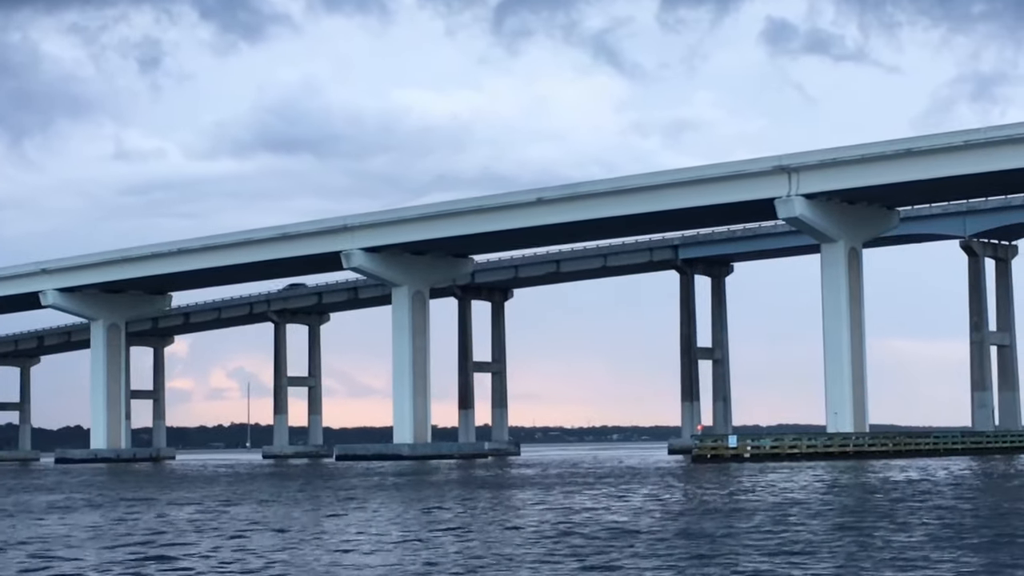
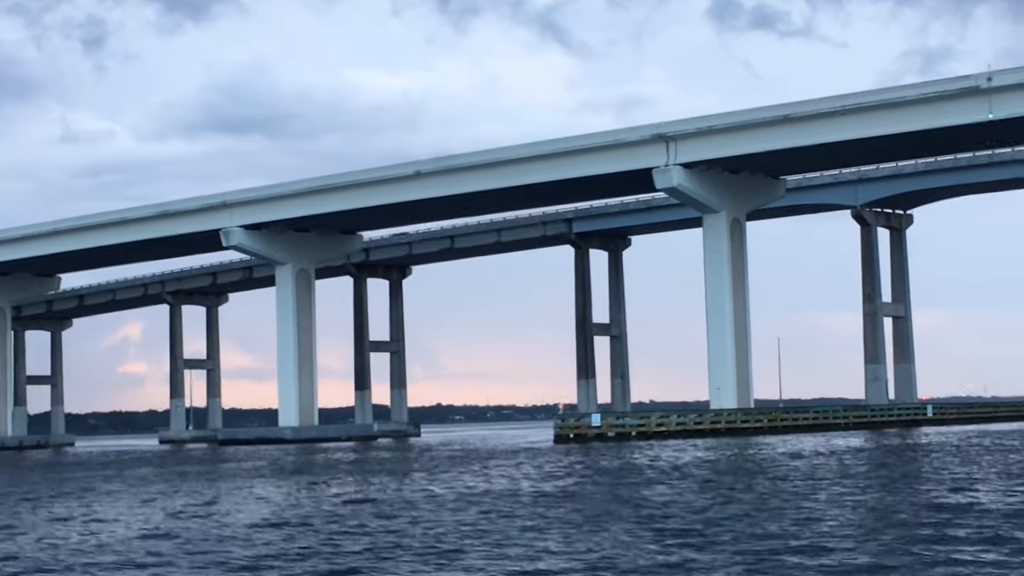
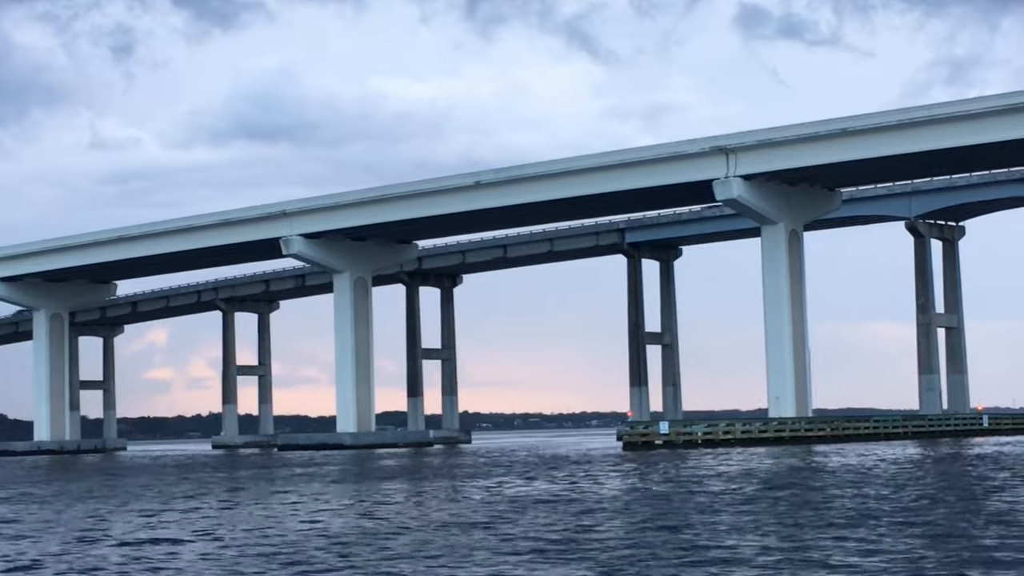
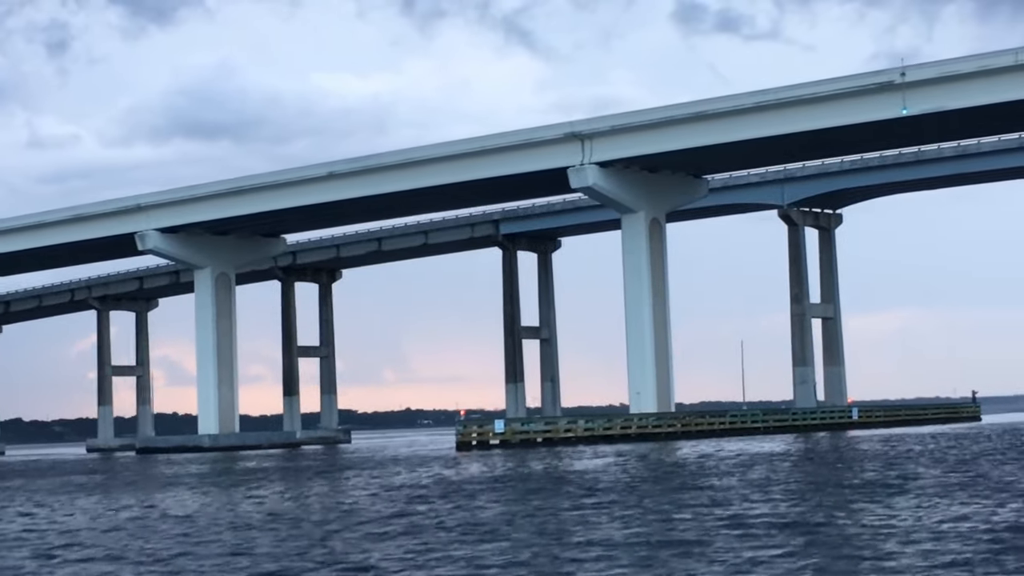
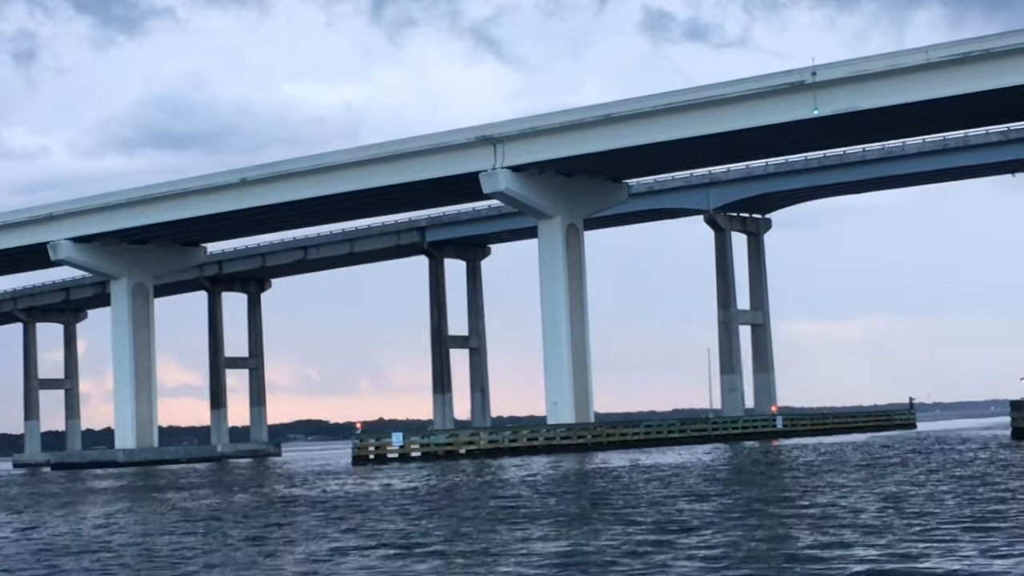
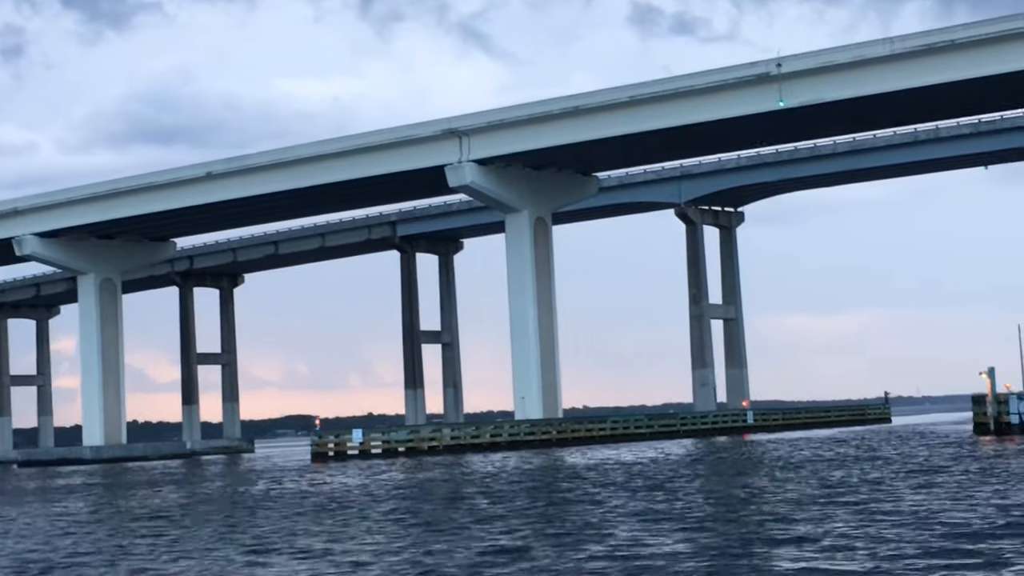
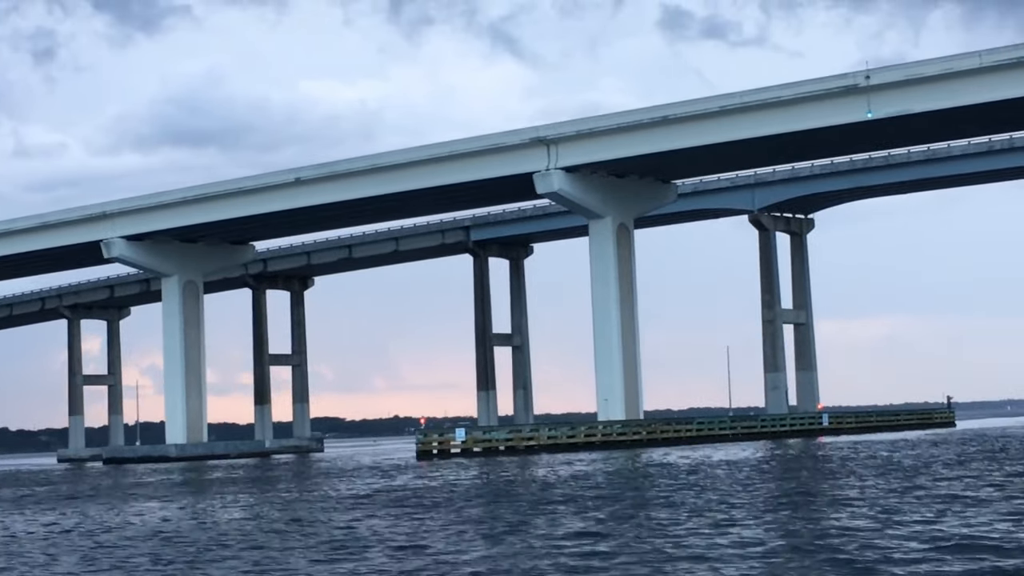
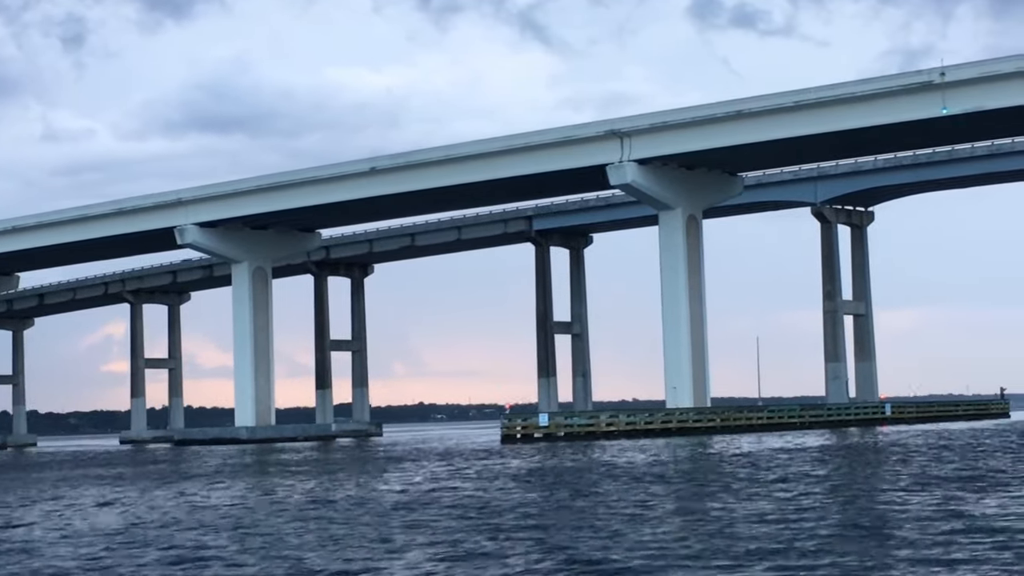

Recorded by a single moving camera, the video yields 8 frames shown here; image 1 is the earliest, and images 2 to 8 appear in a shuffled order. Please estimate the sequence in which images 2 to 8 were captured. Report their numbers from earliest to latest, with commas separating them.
3, 2, 8, 4, 7, 5, 6
